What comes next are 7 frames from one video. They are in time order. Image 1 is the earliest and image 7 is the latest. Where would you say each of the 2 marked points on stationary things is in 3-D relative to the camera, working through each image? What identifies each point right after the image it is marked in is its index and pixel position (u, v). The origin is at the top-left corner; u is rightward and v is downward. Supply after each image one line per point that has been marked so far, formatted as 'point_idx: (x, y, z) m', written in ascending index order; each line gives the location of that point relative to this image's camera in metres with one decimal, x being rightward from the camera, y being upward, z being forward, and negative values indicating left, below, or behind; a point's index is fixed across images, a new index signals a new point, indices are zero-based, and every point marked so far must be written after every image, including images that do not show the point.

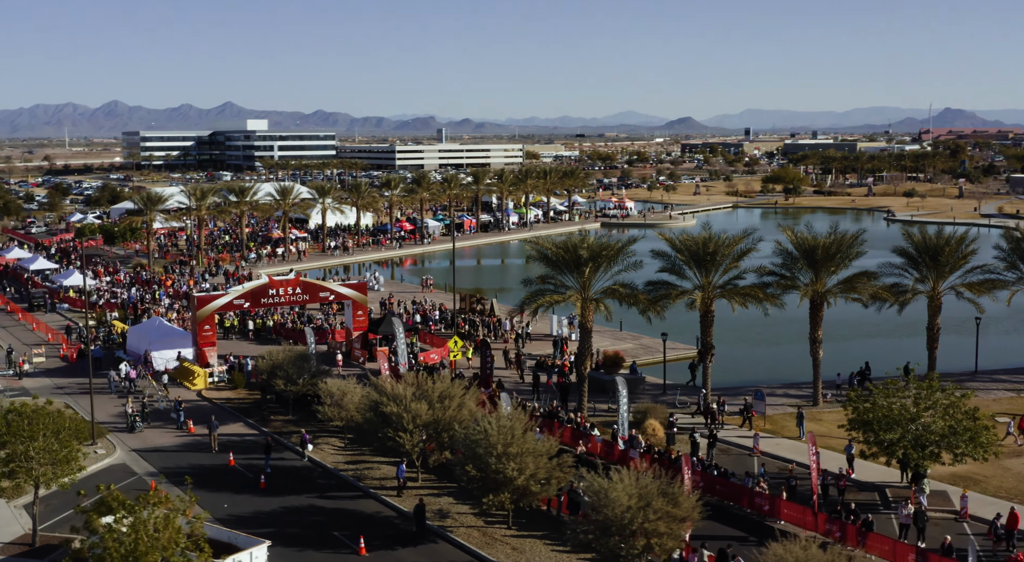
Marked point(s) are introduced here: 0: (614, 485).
0: (+1.9, -4.0, +19.9) m
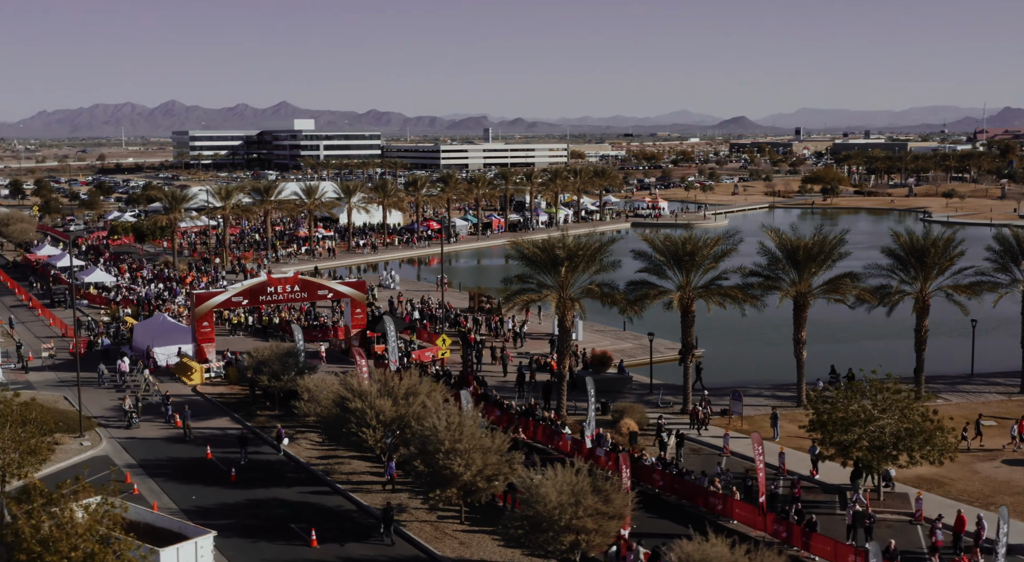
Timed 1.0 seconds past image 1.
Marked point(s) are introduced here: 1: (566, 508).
0: (+0.6, -4.0, +20.1) m
1: (+1.0, -4.4, +19.7) m
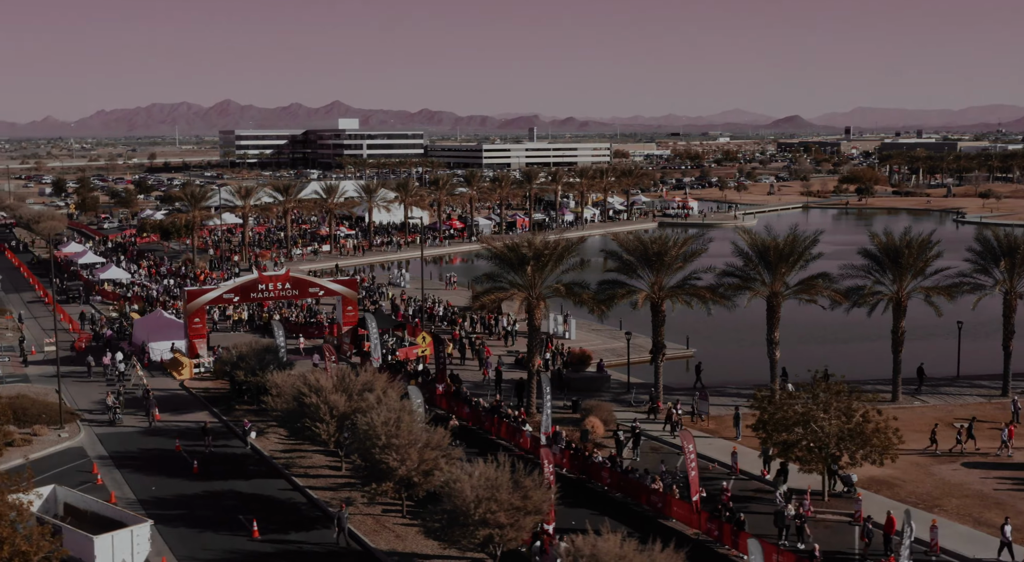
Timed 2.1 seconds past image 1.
0: (-1.0, -3.9, +20.5) m
1: (-0.6, -4.3, +20.1) m
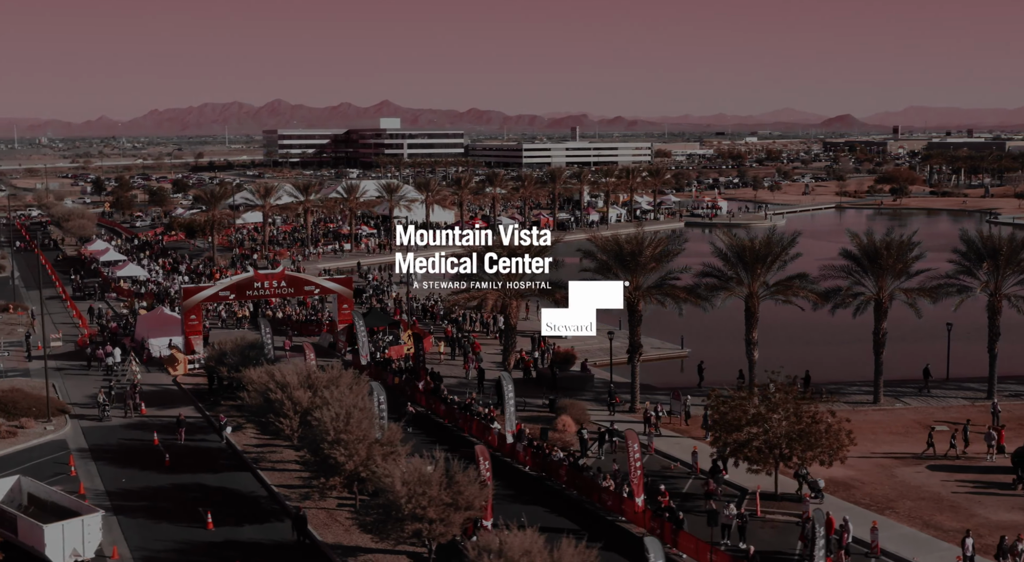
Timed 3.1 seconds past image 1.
0: (-2.3, -3.9, +20.8) m
1: (-2.0, -4.3, +20.4) m
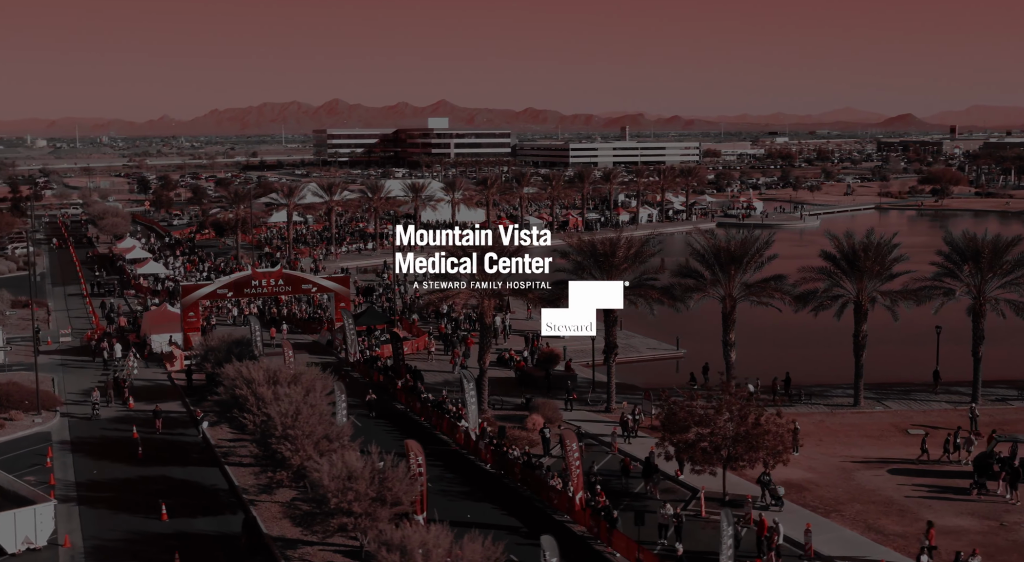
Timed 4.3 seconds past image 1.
0: (-3.8, -3.9, +21.3) m
1: (-3.5, -4.3, +20.8) m
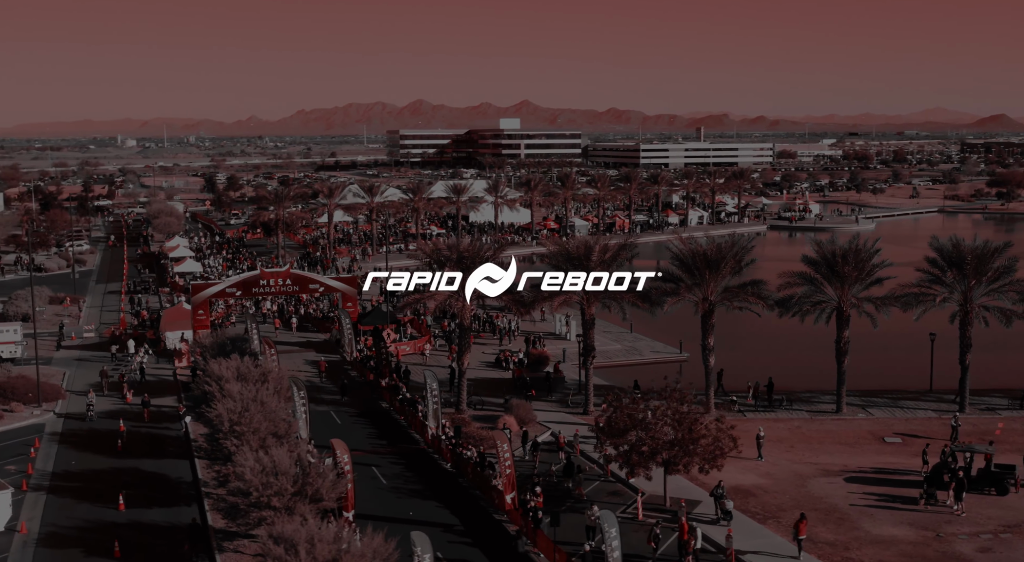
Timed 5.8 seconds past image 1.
0: (-5.6, -3.9, +22.0) m
1: (-5.3, -4.3, +21.6) m
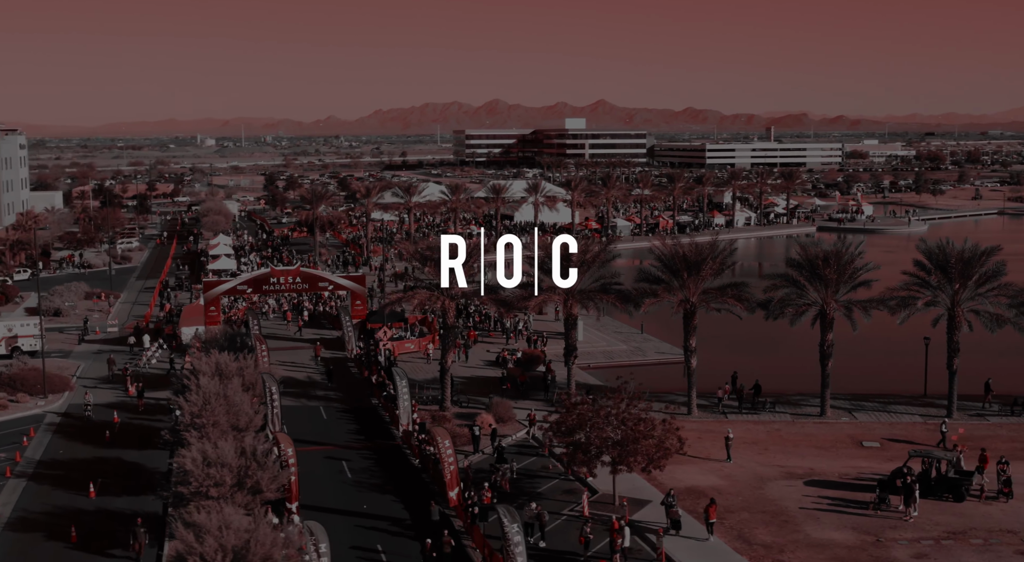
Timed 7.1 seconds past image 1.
0: (-7.0, -3.9, +22.8) m
1: (-6.8, -4.3, +22.4) m
